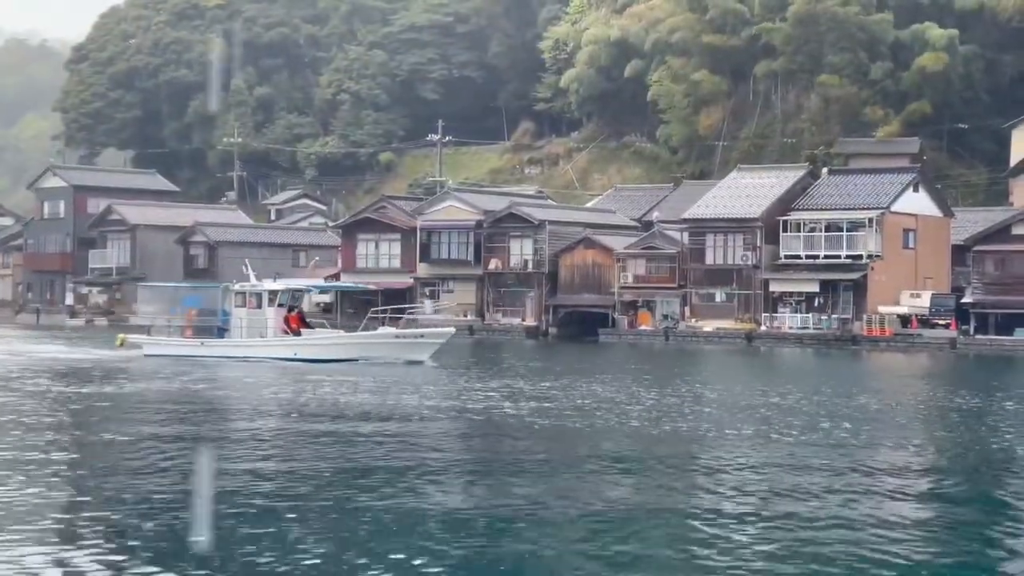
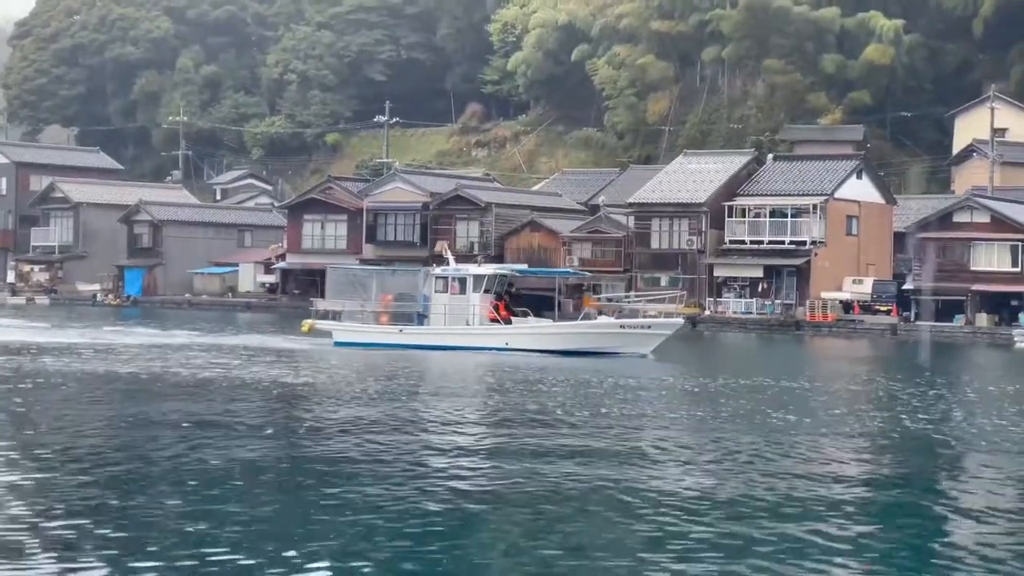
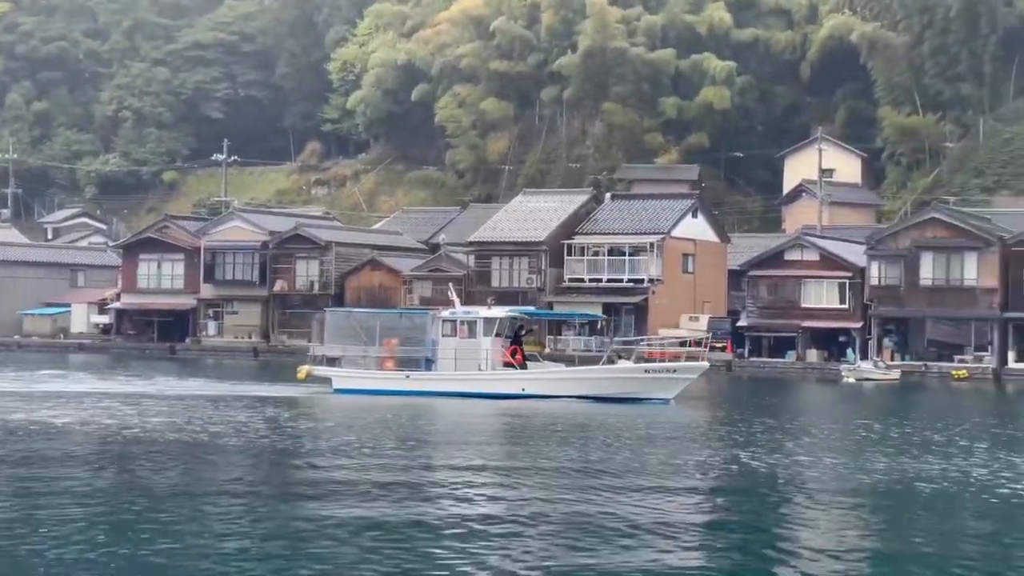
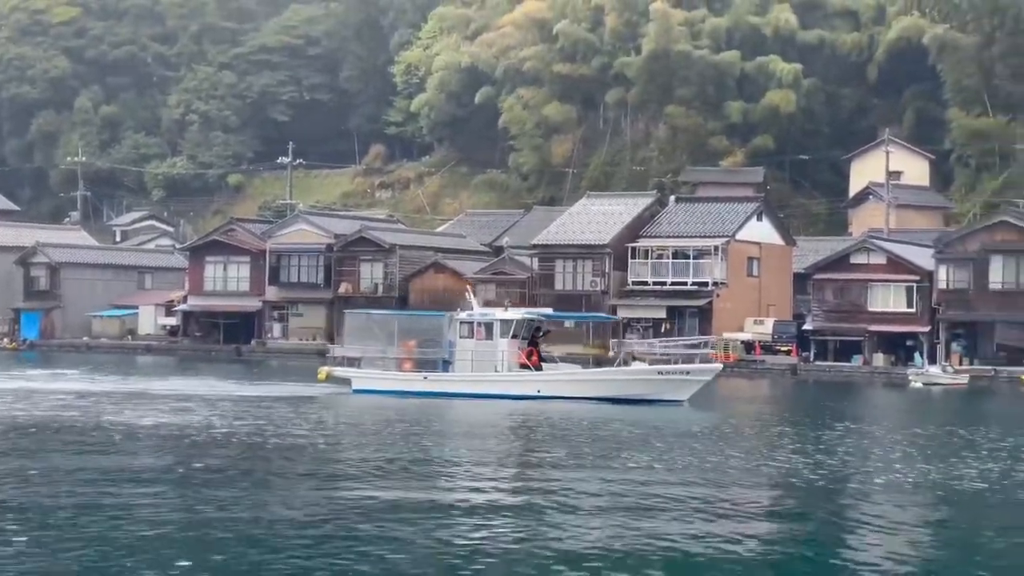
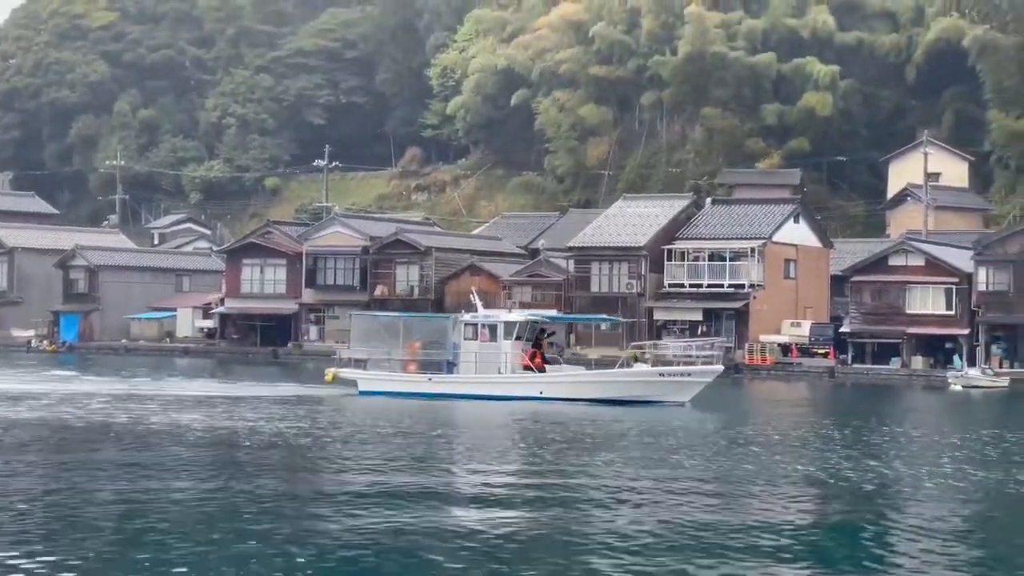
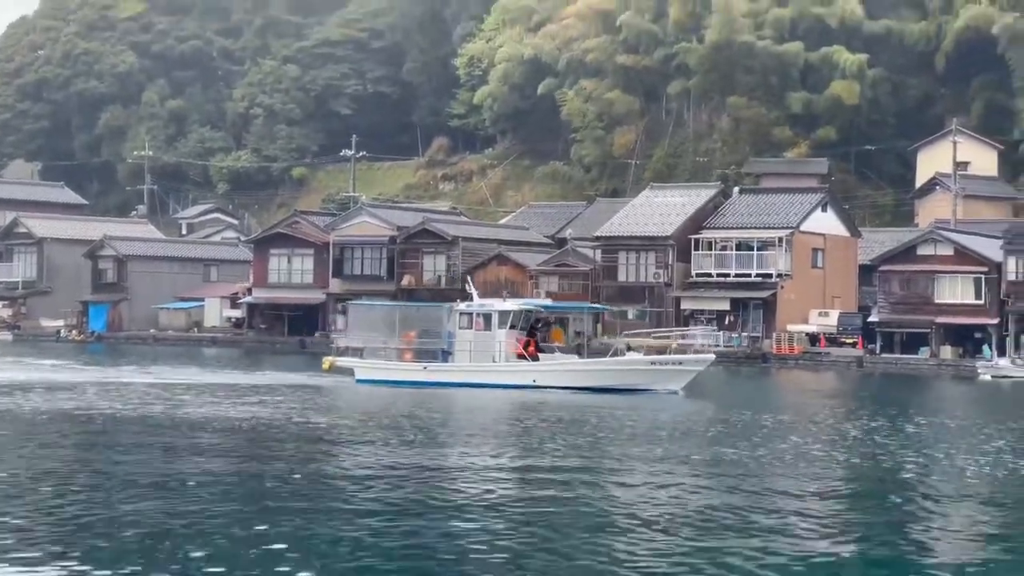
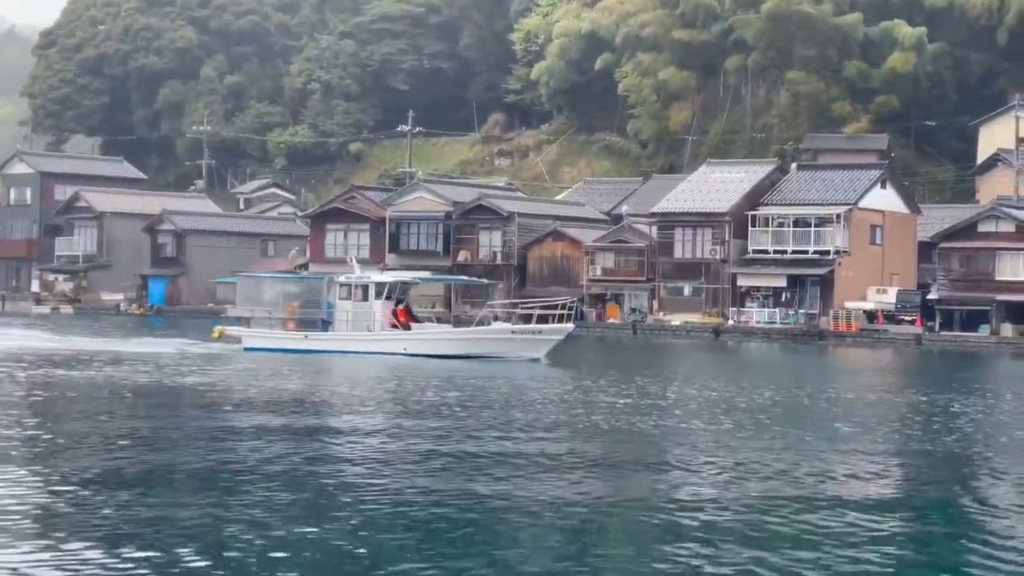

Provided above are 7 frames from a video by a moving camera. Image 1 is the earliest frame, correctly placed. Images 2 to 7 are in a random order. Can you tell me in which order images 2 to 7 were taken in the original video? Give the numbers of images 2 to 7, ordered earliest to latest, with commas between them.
7, 2, 6, 5, 4, 3
